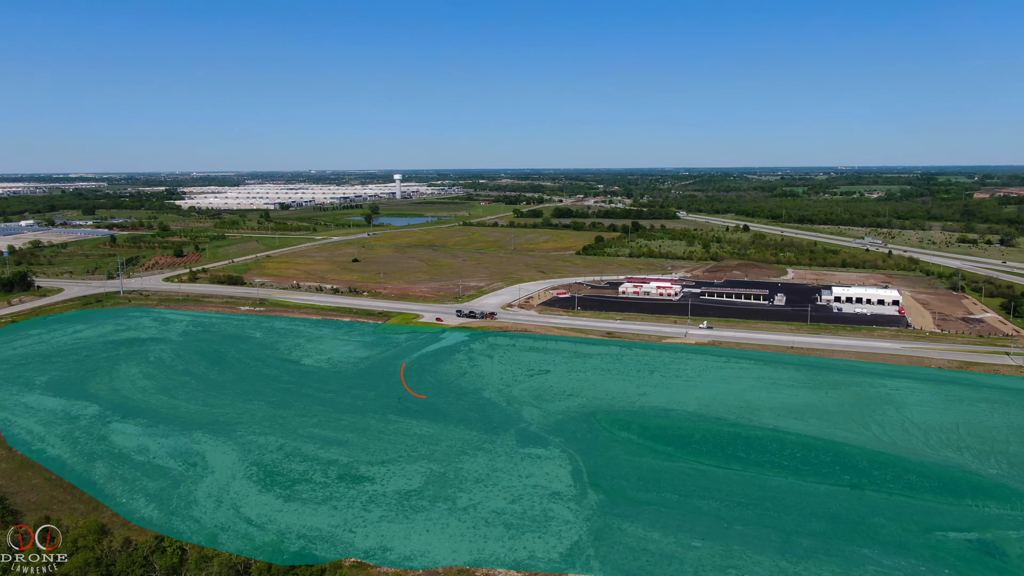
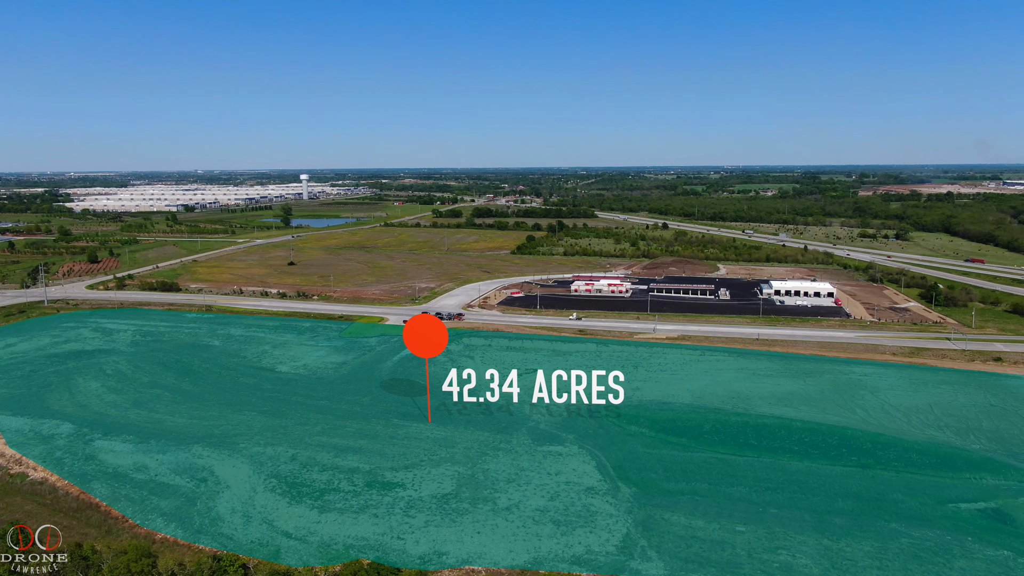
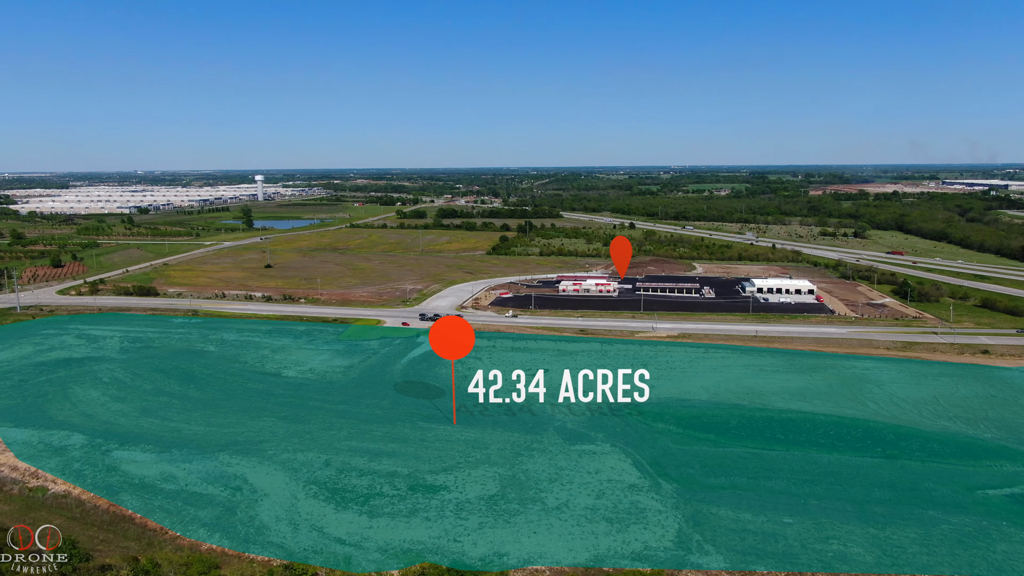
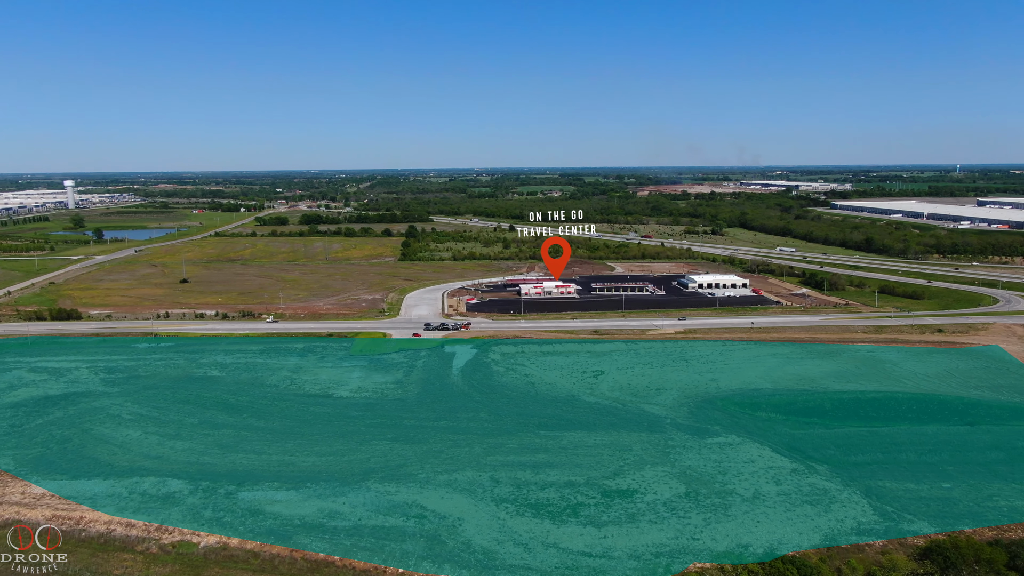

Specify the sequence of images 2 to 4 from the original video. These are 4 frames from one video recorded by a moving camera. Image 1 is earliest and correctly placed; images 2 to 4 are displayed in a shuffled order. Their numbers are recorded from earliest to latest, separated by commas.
2, 3, 4
